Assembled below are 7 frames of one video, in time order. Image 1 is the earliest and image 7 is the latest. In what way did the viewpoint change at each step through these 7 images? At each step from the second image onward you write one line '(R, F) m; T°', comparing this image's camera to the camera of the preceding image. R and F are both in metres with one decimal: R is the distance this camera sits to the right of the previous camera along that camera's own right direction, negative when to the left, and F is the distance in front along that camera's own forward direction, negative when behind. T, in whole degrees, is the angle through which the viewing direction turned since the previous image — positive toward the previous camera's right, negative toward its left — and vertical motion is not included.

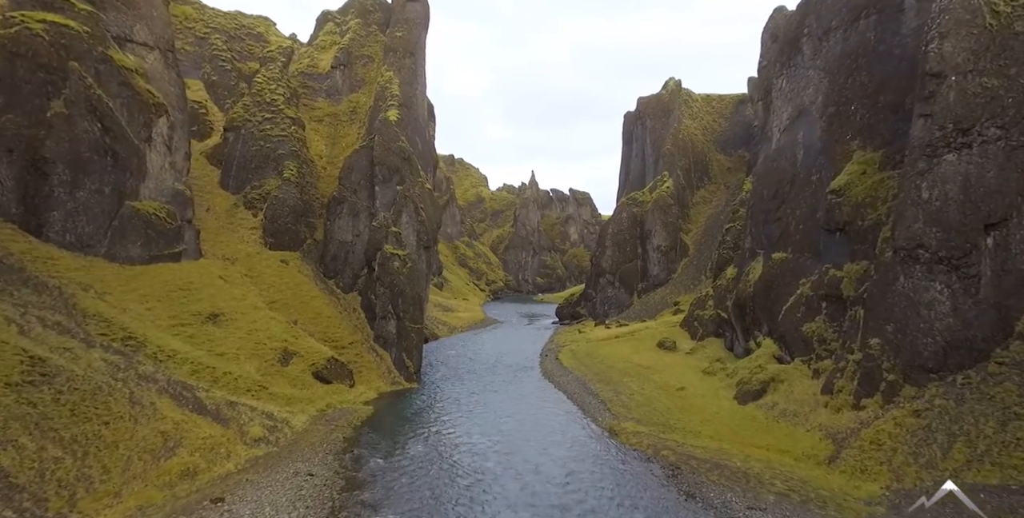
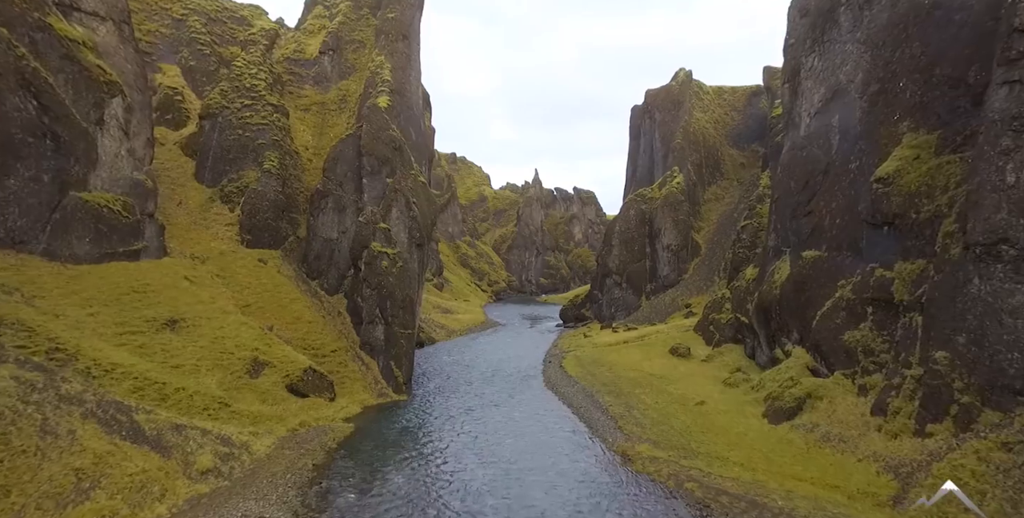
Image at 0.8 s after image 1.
(+0.4, +4.9) m; 0°
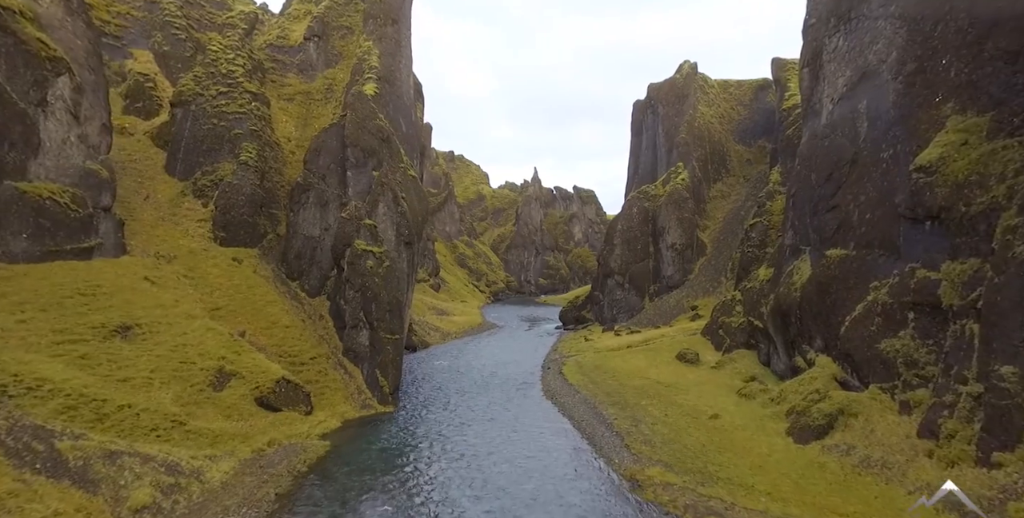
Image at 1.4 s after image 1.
(+0.3, +3.9) m; 0°
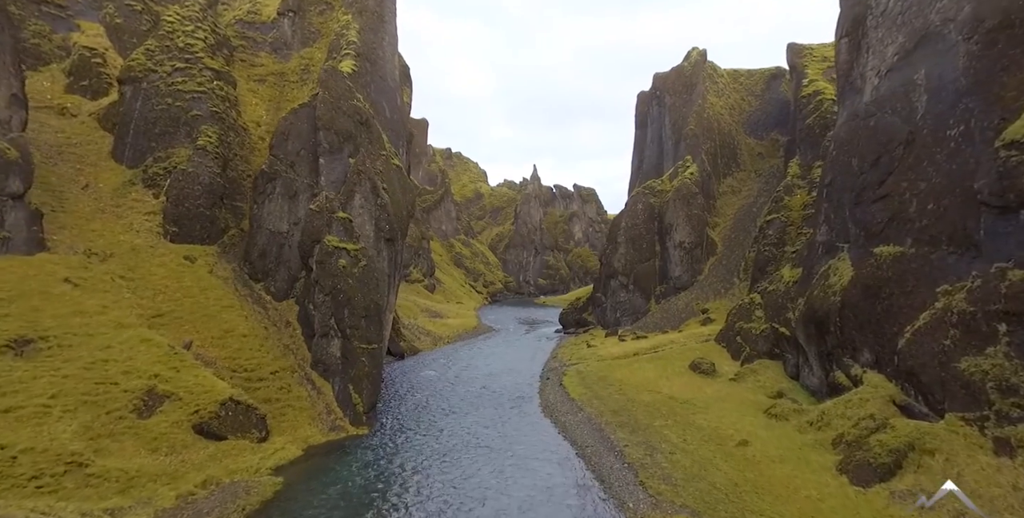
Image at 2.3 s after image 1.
(+0.5, +6.0) m; 0°
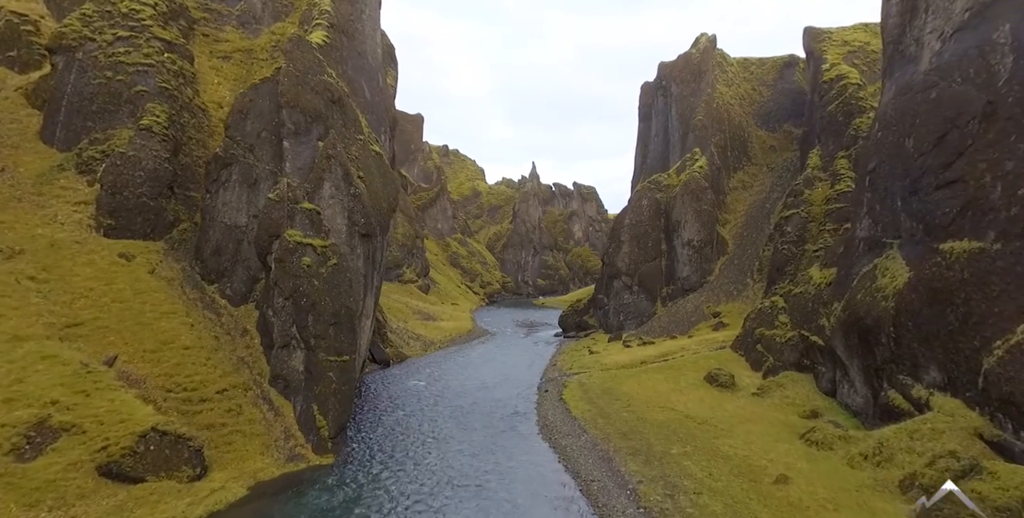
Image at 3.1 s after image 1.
(+0.4, +5.9) m; 0°
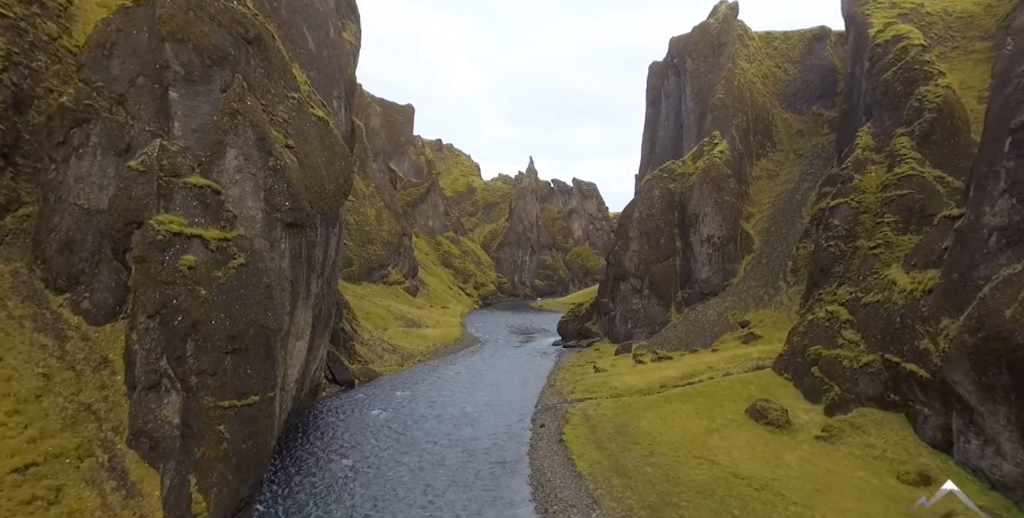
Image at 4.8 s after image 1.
(+0.9, +11.5) m; 0°
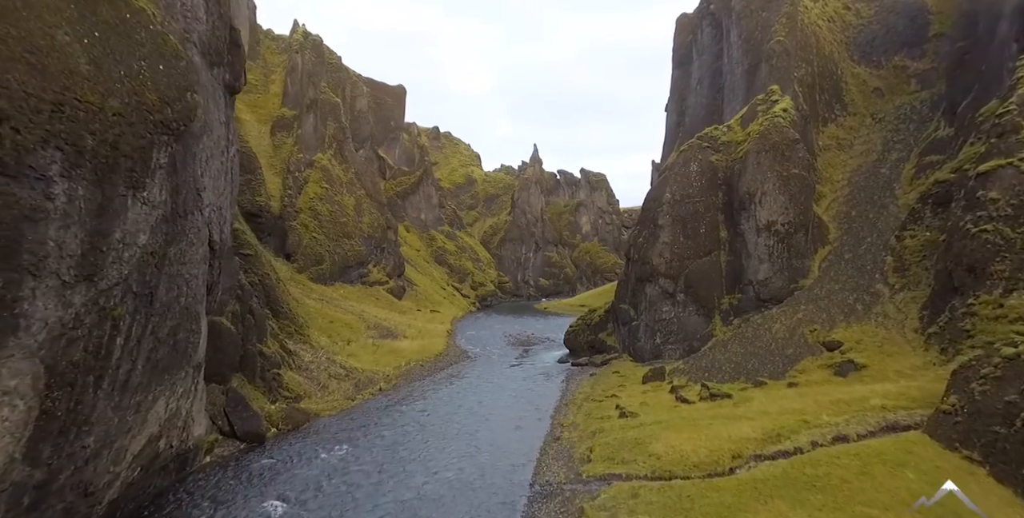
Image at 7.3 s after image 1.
(+1.5, +19.4) m; -1°
